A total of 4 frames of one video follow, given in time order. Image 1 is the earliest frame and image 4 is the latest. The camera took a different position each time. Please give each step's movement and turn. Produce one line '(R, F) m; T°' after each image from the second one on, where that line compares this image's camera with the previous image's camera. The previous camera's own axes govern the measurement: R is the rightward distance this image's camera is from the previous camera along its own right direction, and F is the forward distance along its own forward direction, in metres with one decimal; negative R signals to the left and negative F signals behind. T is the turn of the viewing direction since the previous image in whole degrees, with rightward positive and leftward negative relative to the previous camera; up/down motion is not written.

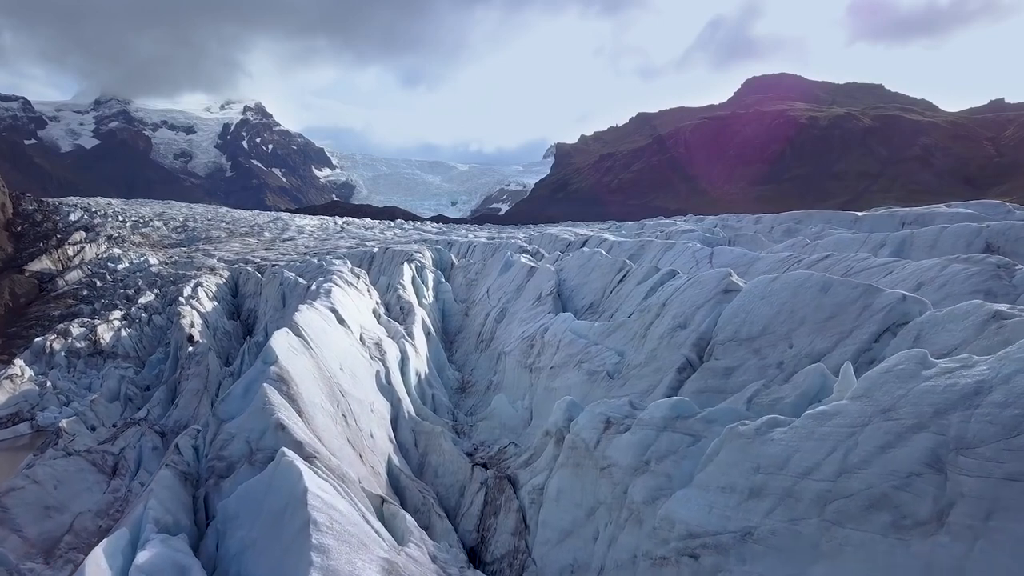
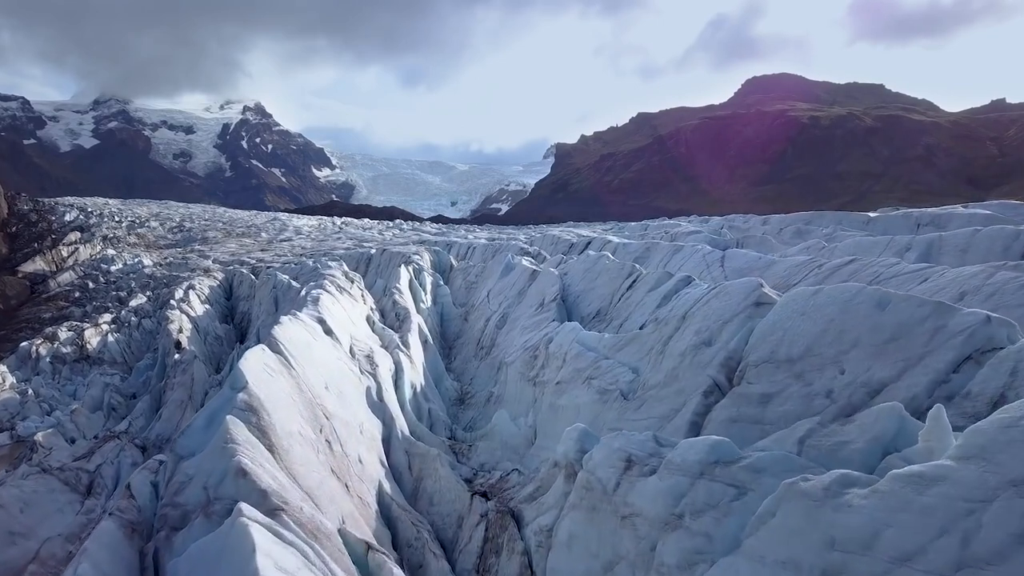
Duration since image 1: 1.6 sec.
(-0.1, +0.9) m; 0°
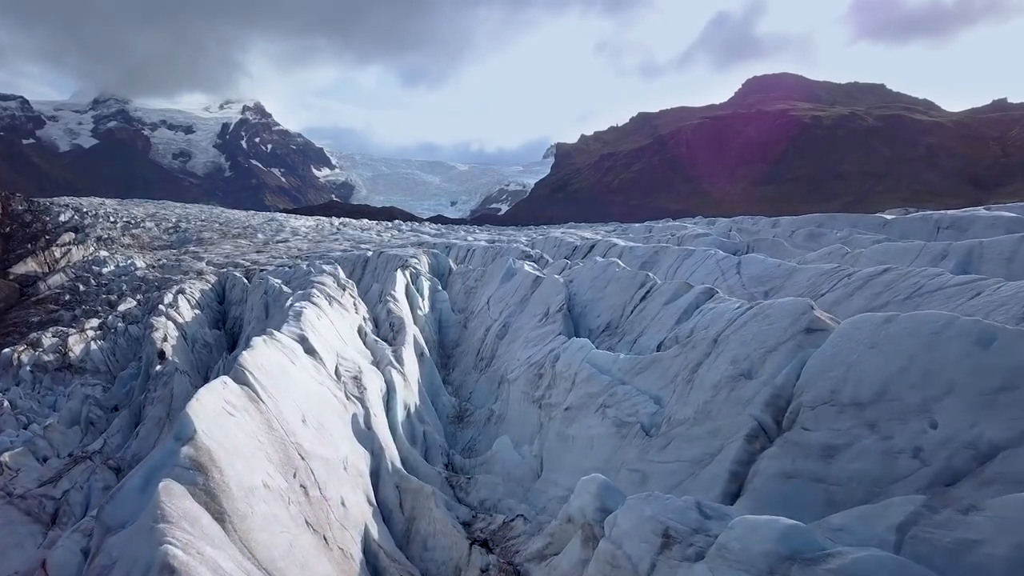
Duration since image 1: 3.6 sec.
(-0.1, +1.1) m; 0°
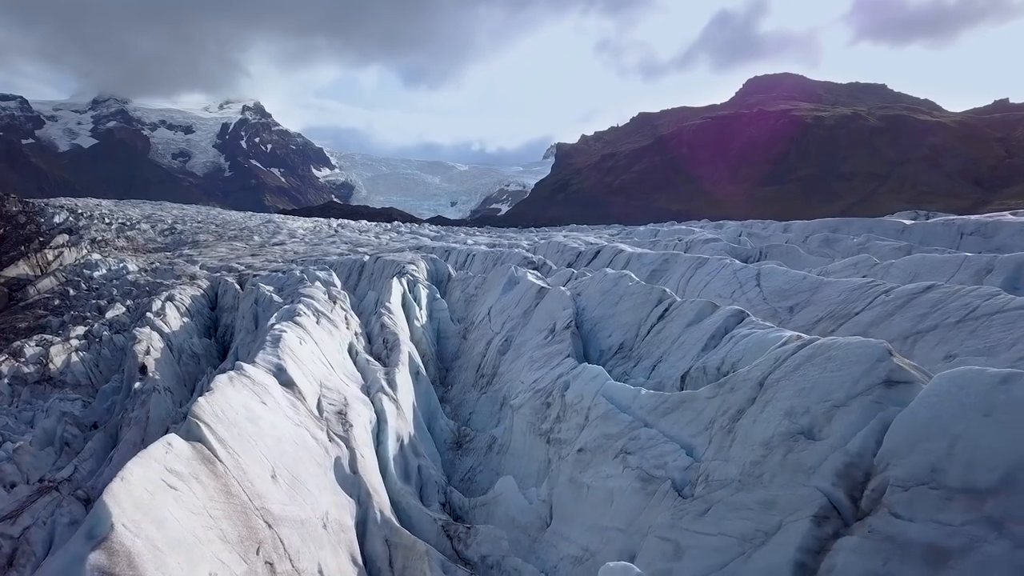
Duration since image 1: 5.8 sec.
(-0.1, +1.2) m; 0°
